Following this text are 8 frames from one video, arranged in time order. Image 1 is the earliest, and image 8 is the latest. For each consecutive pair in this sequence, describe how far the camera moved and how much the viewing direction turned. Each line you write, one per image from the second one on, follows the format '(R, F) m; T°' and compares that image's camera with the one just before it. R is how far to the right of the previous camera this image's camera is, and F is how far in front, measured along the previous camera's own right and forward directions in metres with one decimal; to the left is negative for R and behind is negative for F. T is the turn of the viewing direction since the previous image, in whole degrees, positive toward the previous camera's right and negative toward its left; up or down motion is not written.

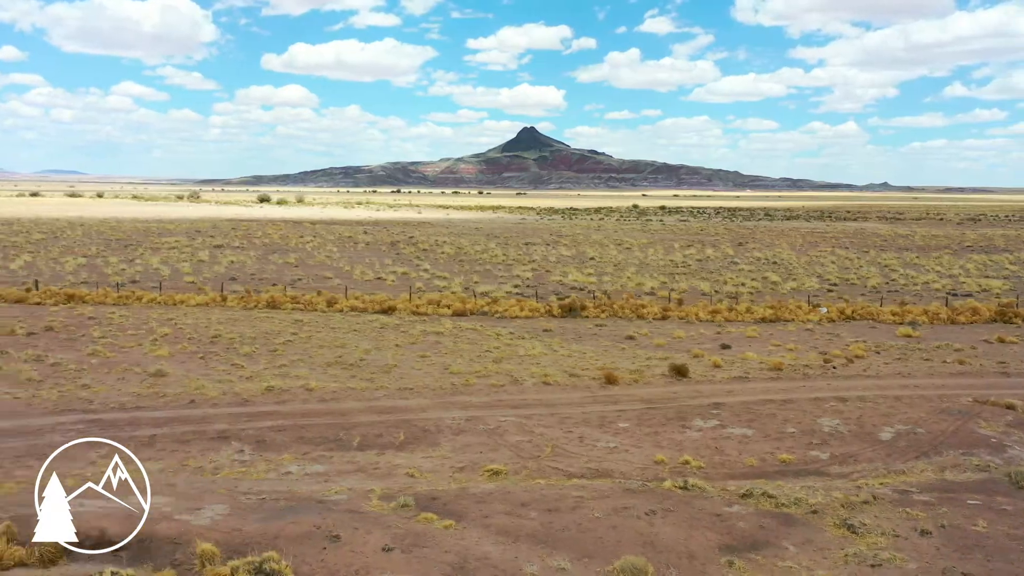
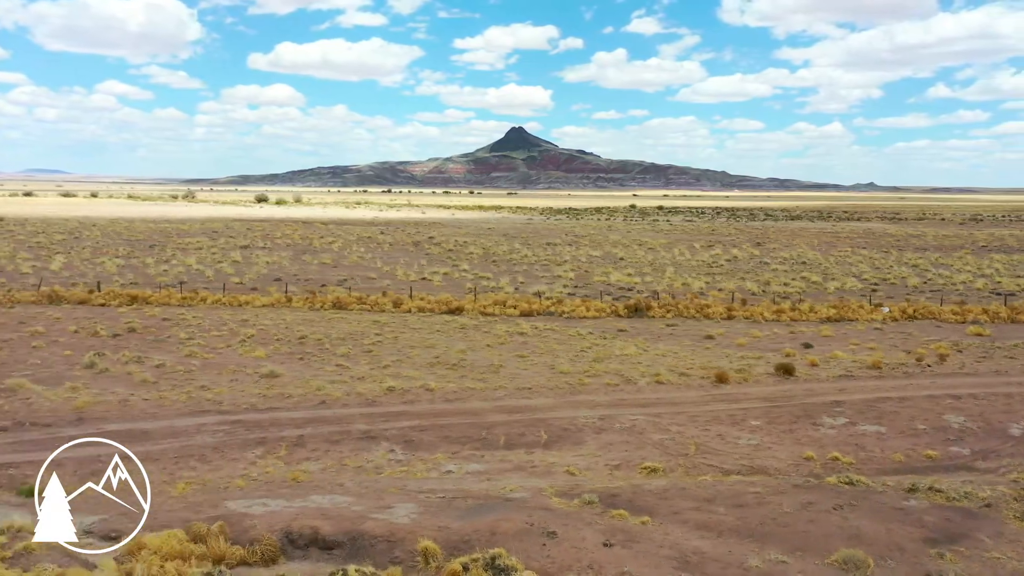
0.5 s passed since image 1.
(-2.8, -0.2) m; +1°
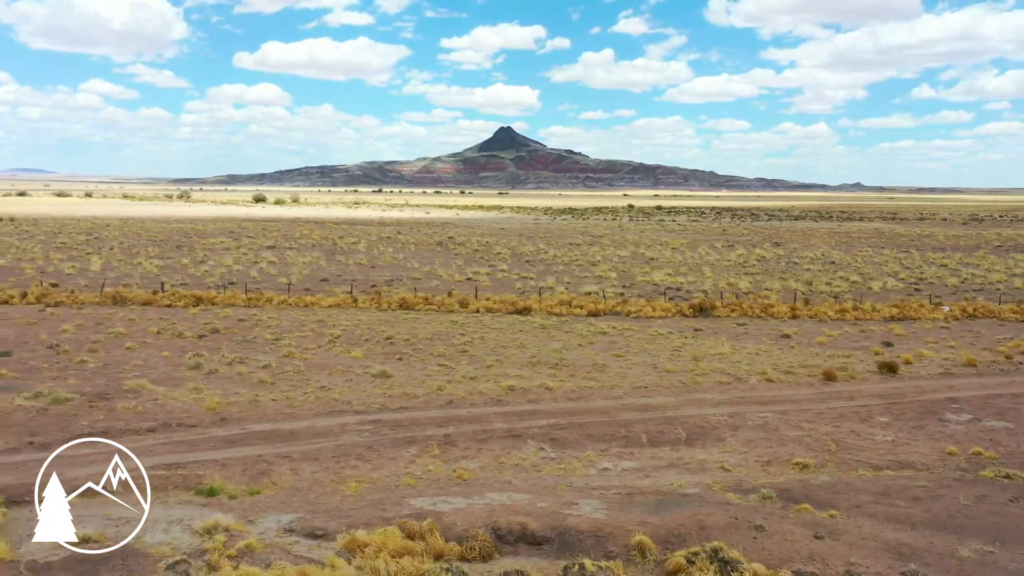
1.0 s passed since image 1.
(-2.9, -0.2) m; +1°
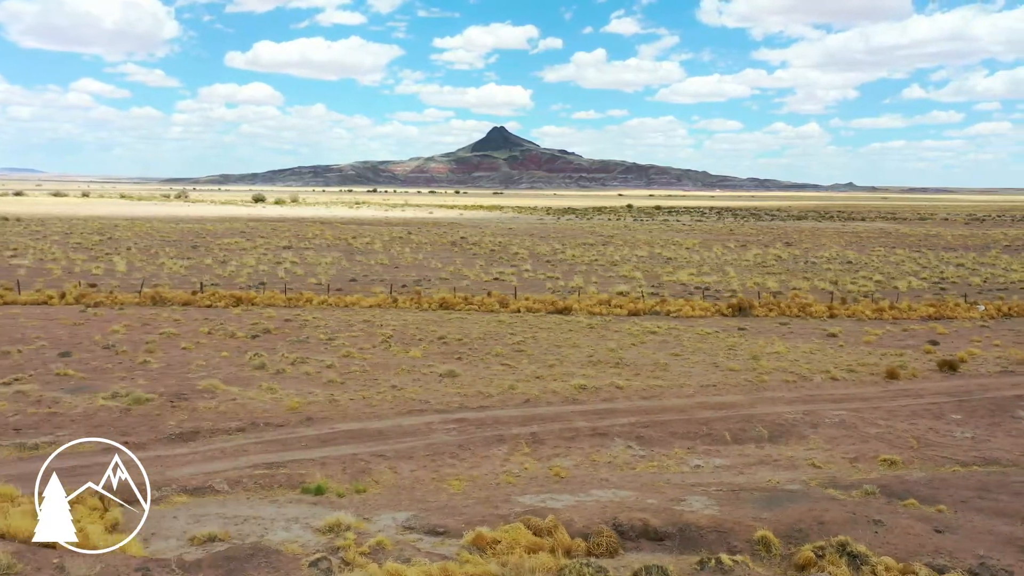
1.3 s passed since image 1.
(-1.7, -0.1) m; +1°
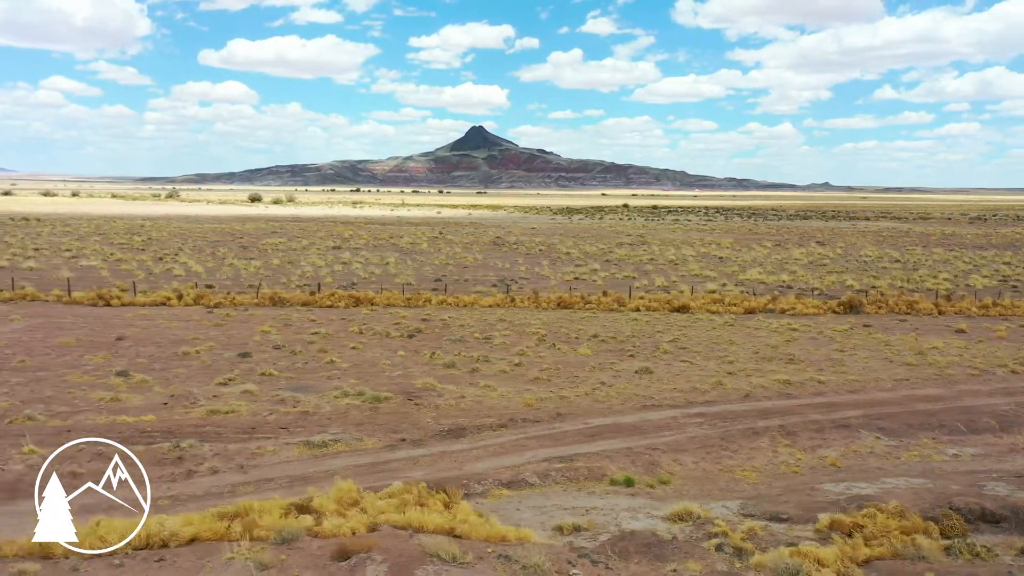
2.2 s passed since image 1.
(-5.3, -0.4) m; +2°
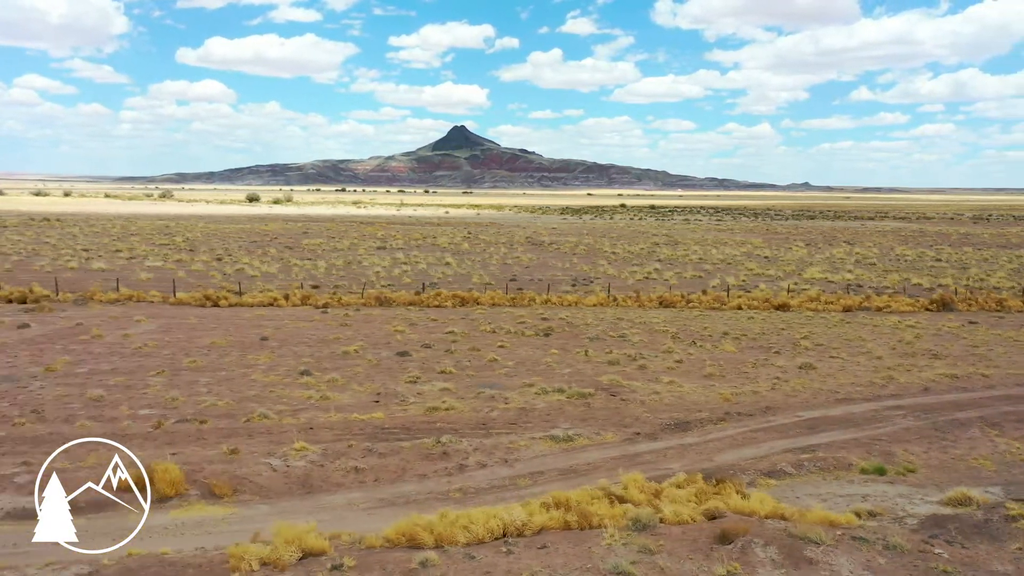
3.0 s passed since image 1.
(-4.7, -0.4) m; +2°
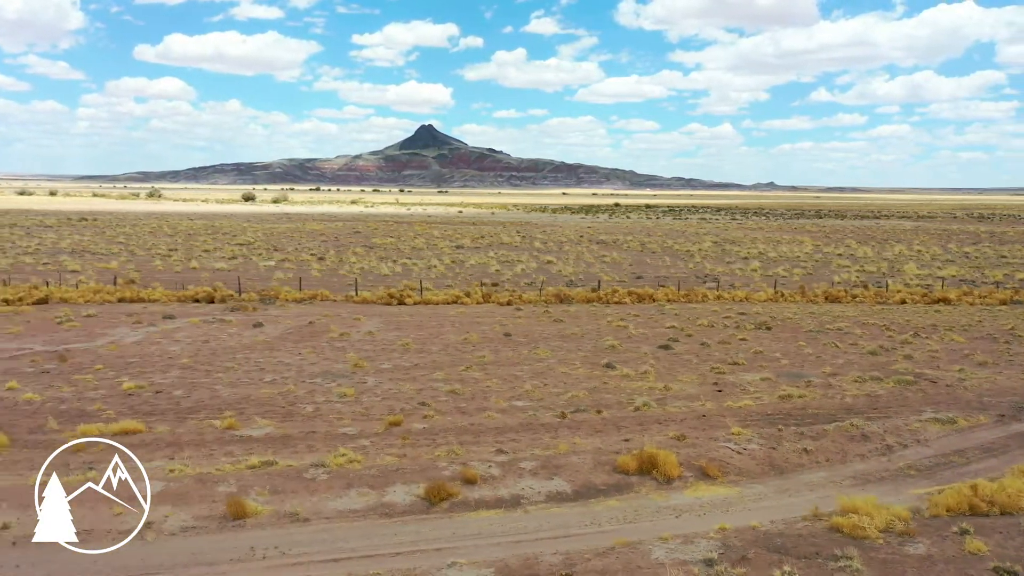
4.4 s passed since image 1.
(-8.4, -0.6) m; +3°
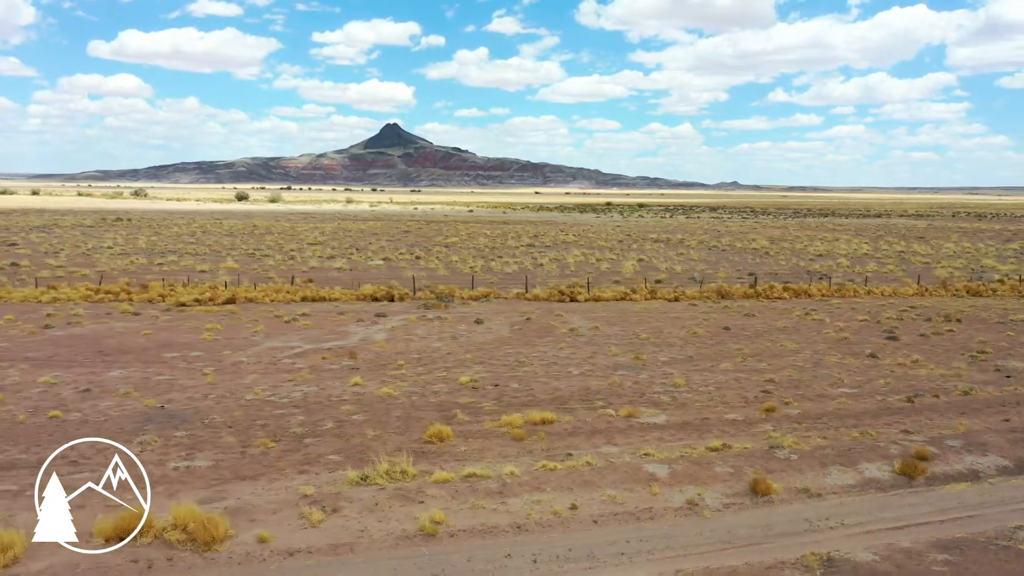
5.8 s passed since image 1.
(-8.3, -0.7) m; +3°
